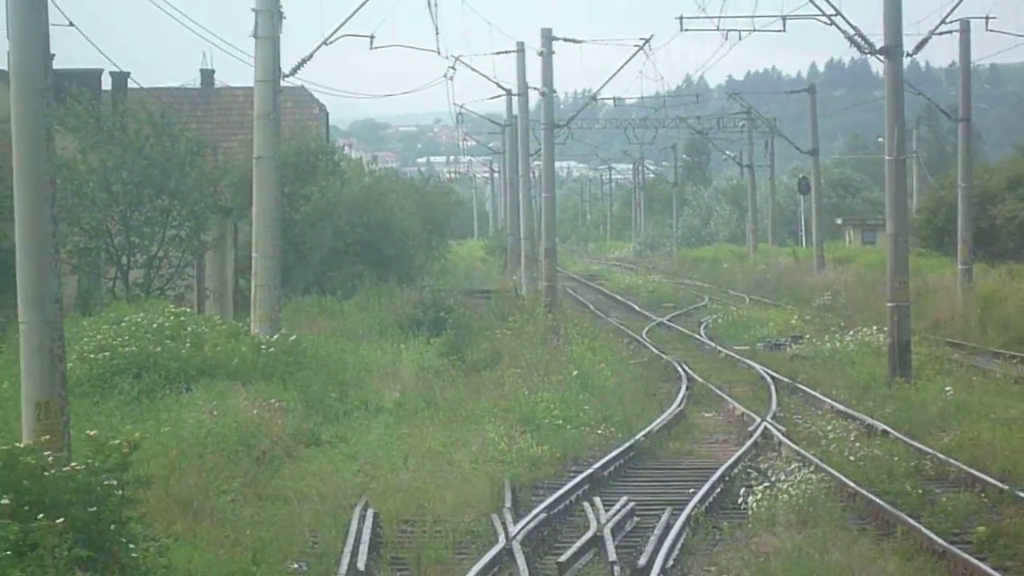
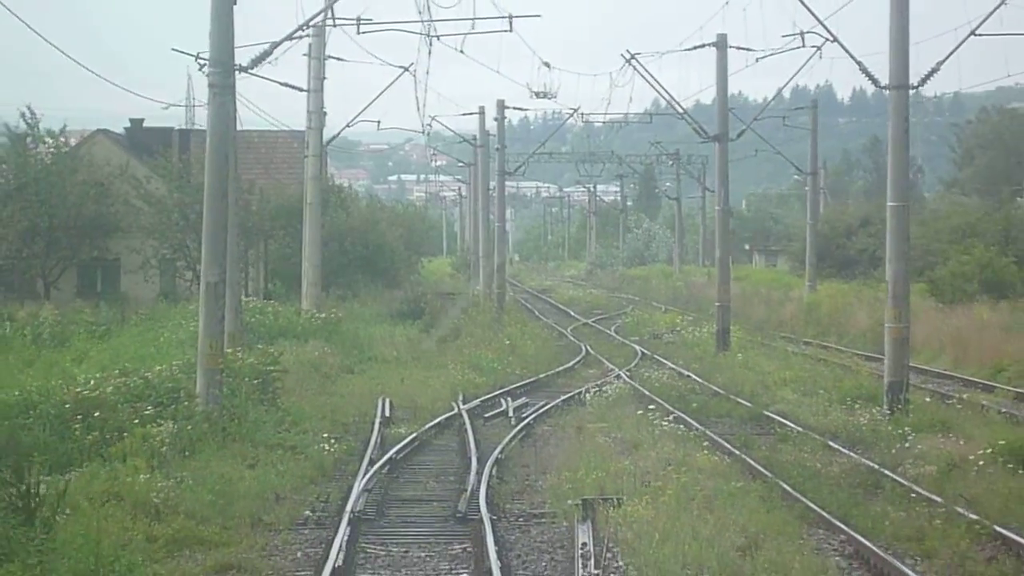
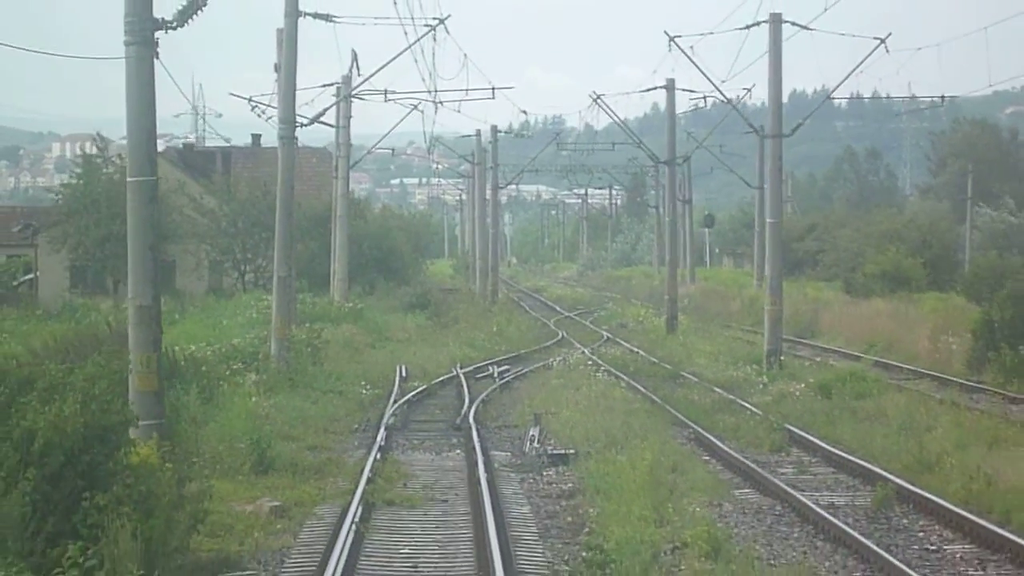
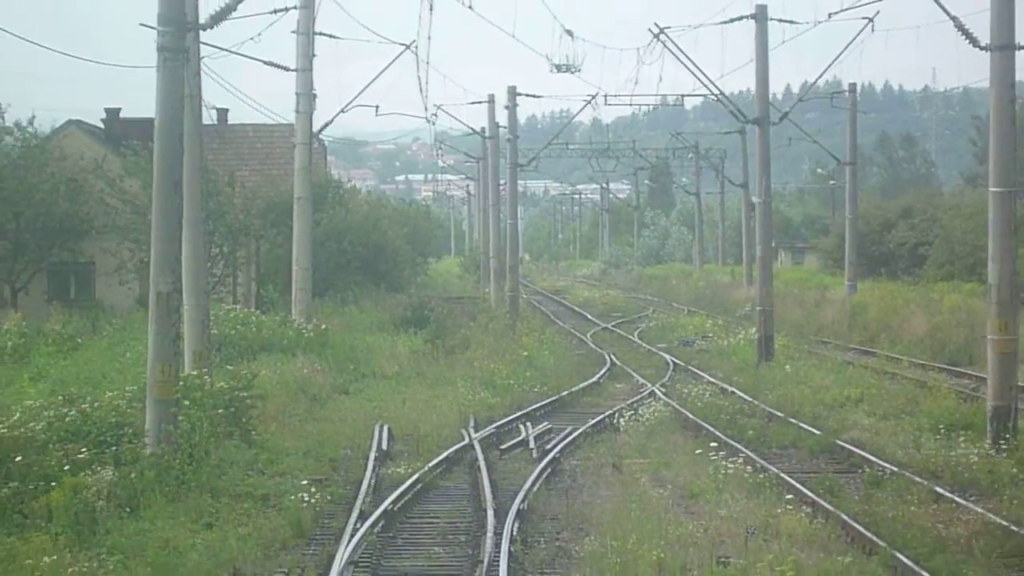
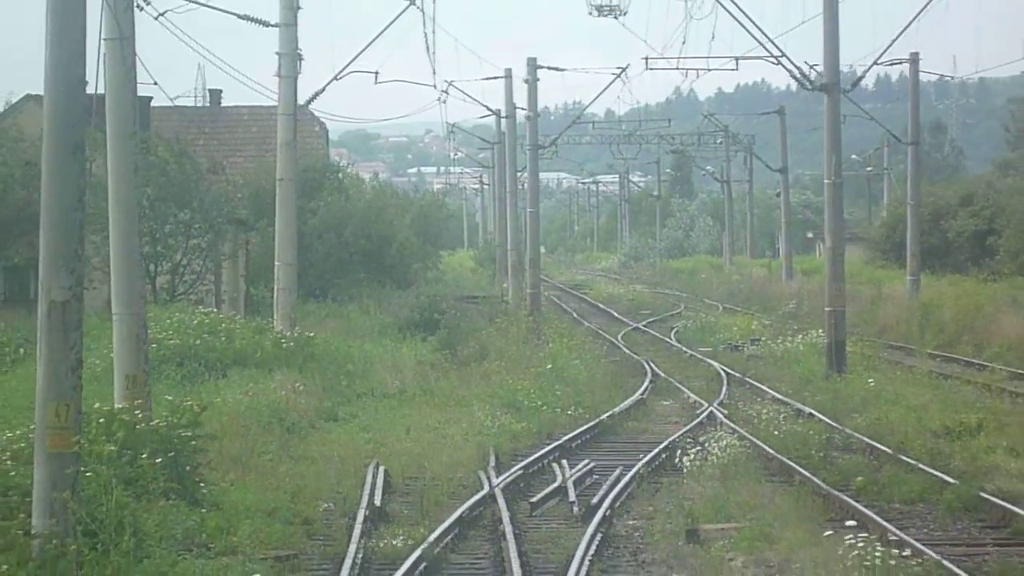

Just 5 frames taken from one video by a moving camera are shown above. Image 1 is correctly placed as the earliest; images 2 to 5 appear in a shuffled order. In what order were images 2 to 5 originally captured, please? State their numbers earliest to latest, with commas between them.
5, 4, 2, 3
